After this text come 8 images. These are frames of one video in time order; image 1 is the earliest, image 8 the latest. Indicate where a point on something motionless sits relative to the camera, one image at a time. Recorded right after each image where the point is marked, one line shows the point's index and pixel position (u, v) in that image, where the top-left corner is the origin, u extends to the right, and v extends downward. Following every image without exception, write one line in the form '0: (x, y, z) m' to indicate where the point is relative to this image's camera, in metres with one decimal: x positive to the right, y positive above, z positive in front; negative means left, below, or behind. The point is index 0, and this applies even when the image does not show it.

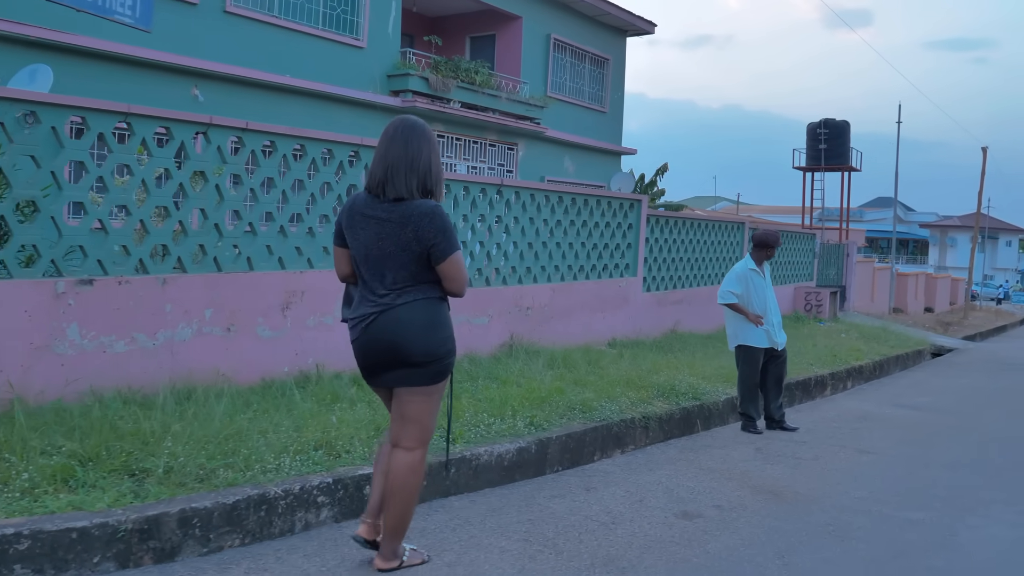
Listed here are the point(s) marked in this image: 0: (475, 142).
0: (-0.7, +2.7, +15.4) m
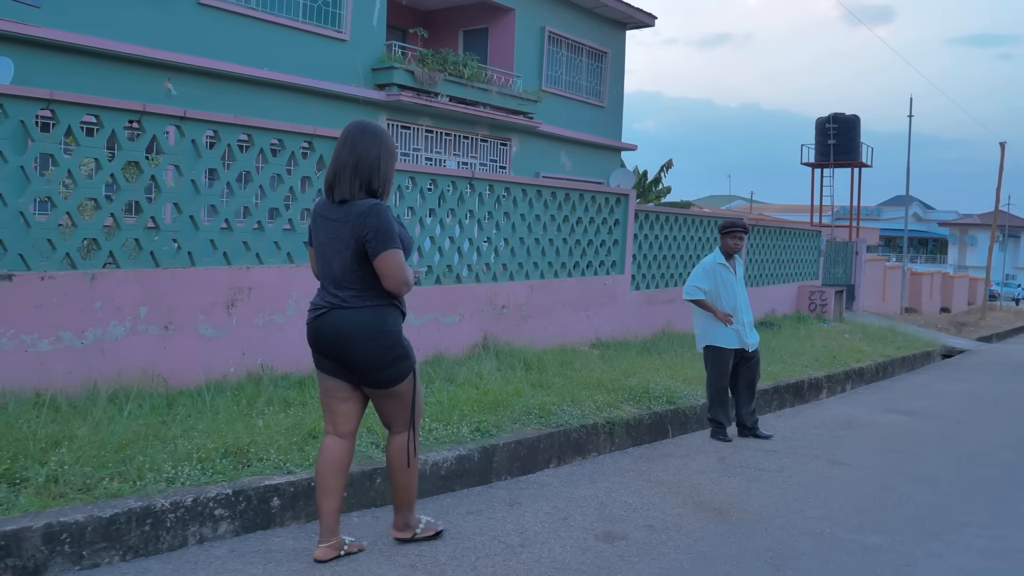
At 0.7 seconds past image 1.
0: (-0.8, +2.8, +15.0) m
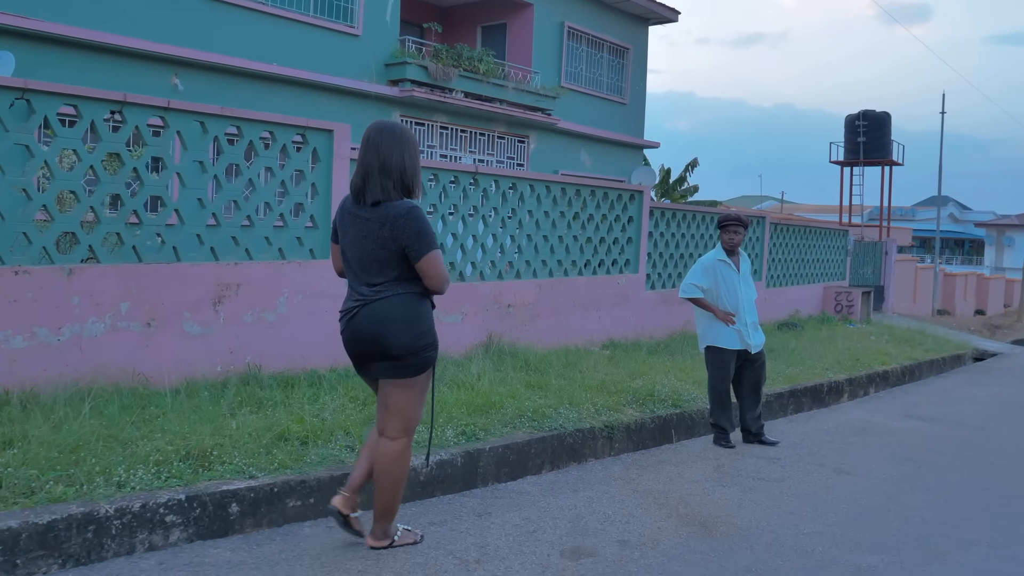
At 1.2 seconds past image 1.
0: (-0.5, +2.8, +14.8) m
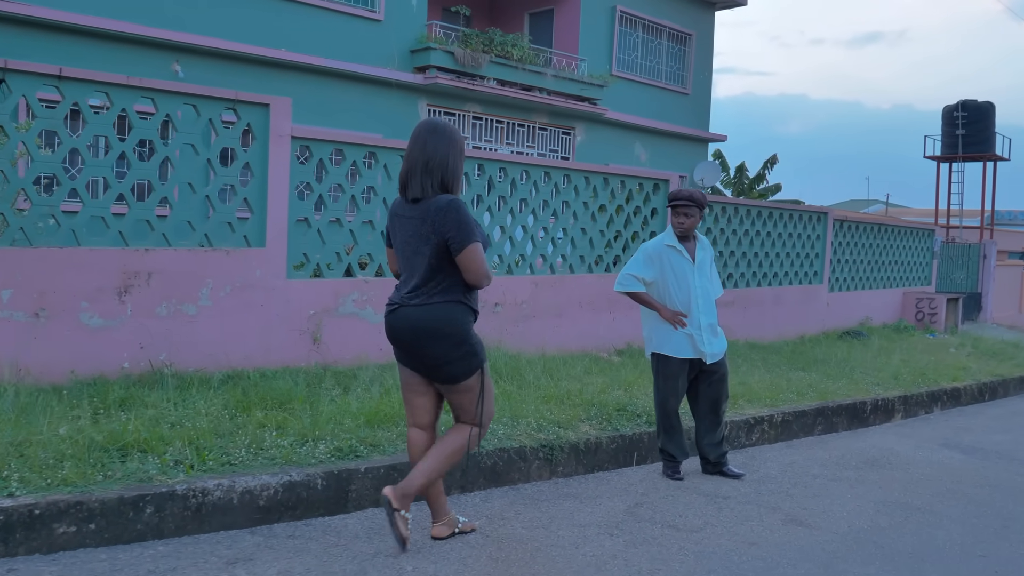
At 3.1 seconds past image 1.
0: (+0.2, +2.8, +14.0) m
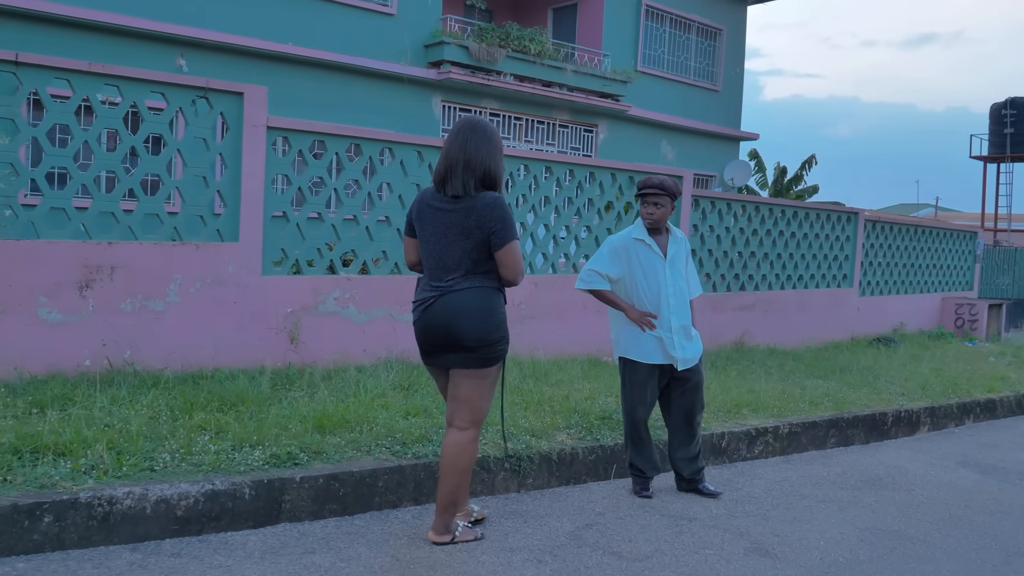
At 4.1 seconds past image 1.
0: (+0.5, +2.7, +13.6) m
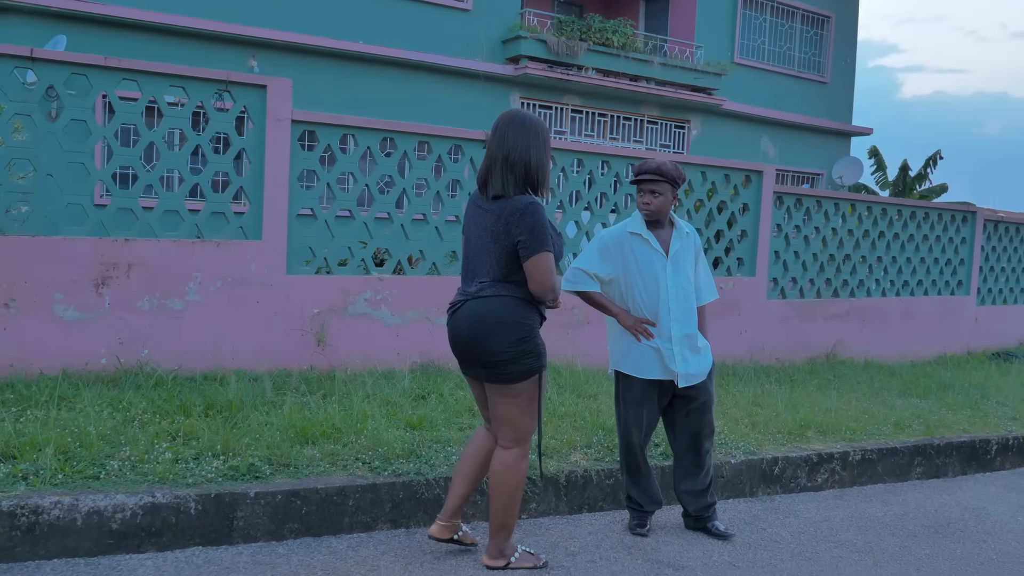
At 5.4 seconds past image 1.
0: (+1.8, +2.7, +13.0) m
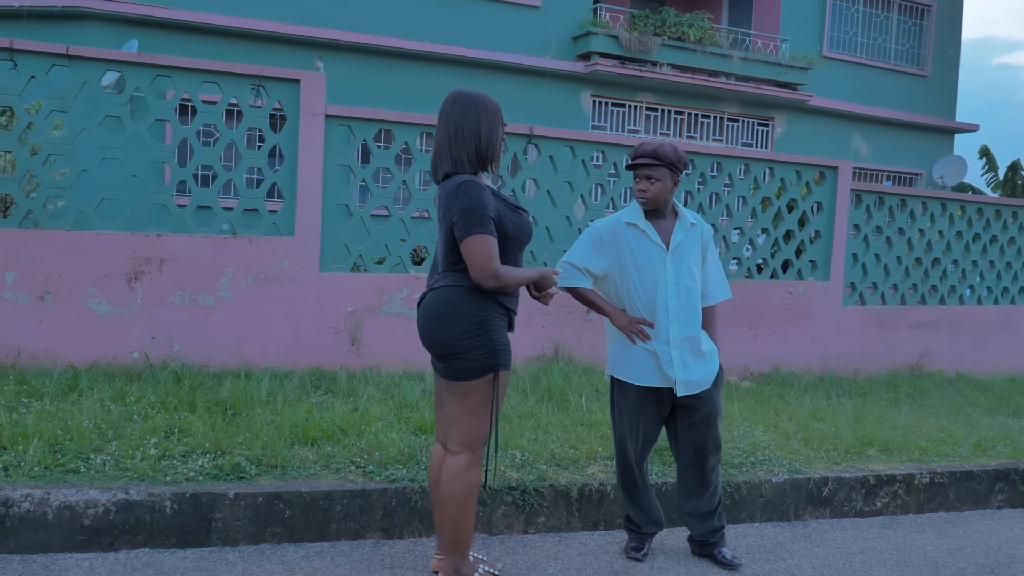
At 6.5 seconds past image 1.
0: (+3.0, +2.6, +12.5) m
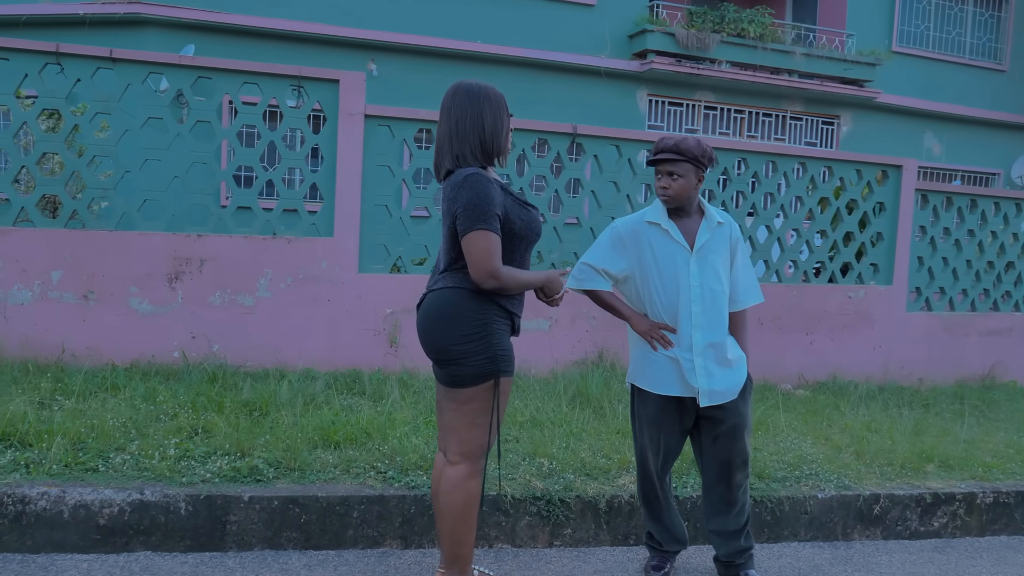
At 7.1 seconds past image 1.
0: (+3.8, +2.5, +12.1) m
